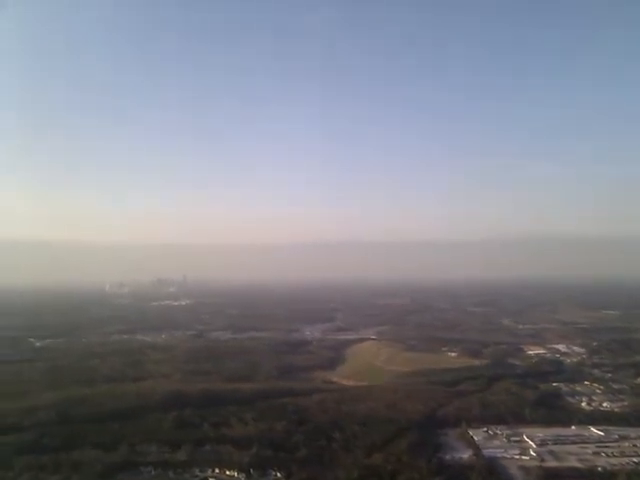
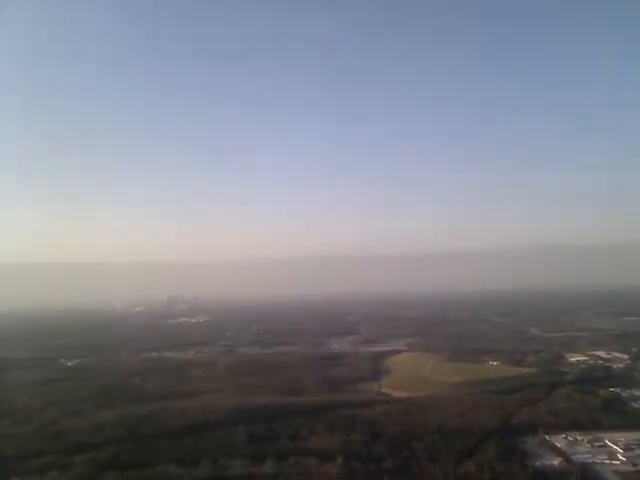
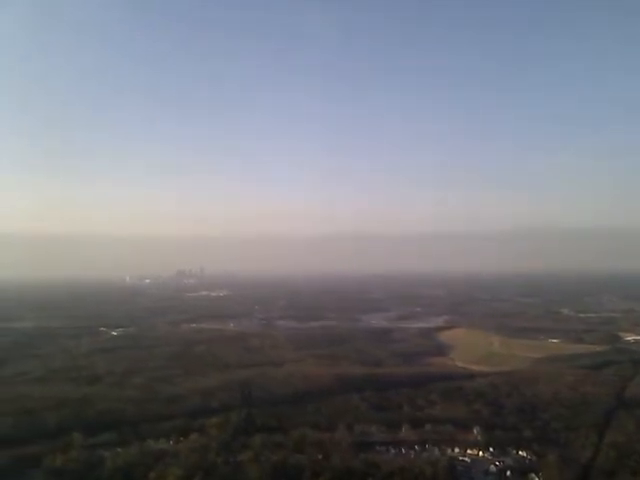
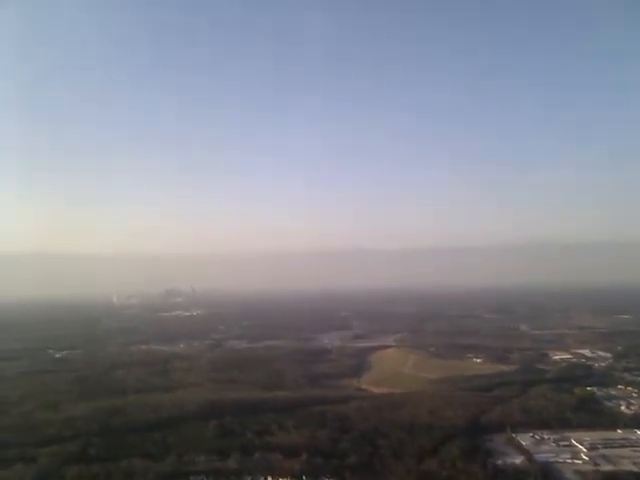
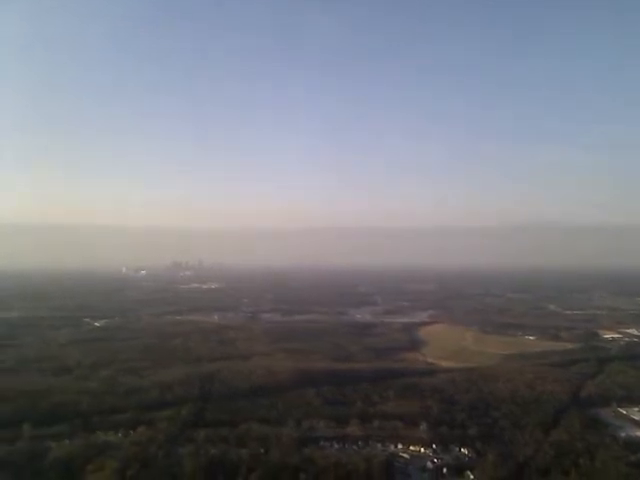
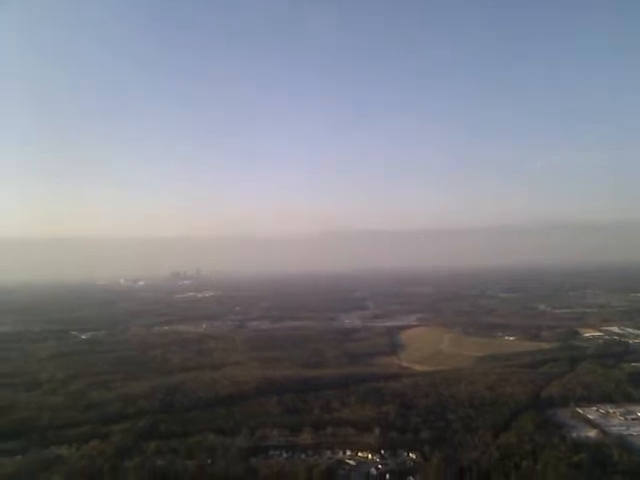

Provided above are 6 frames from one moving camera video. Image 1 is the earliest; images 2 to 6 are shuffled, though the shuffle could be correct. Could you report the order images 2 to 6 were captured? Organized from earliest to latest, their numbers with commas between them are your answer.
4, 2, 6, 5, 3
